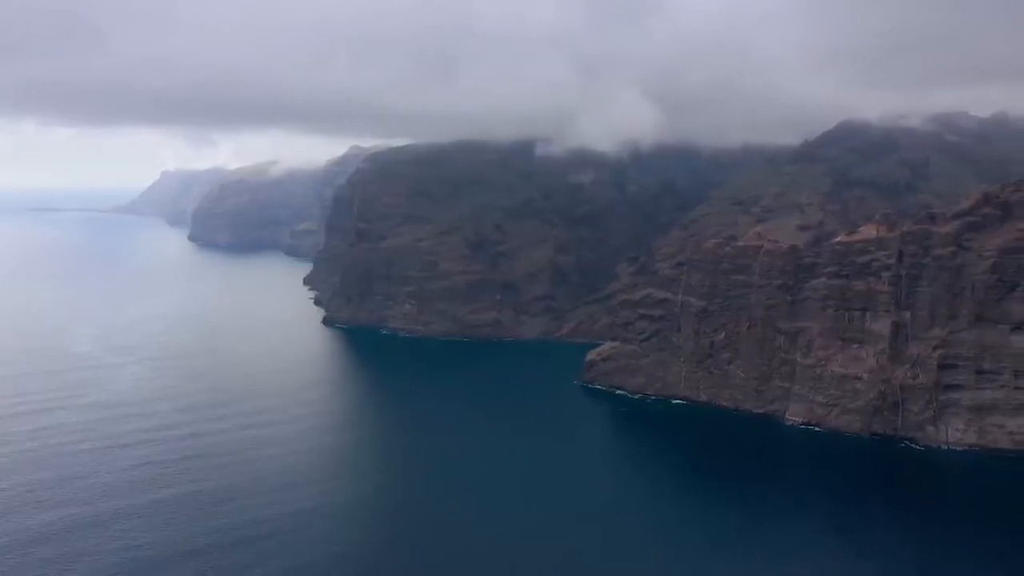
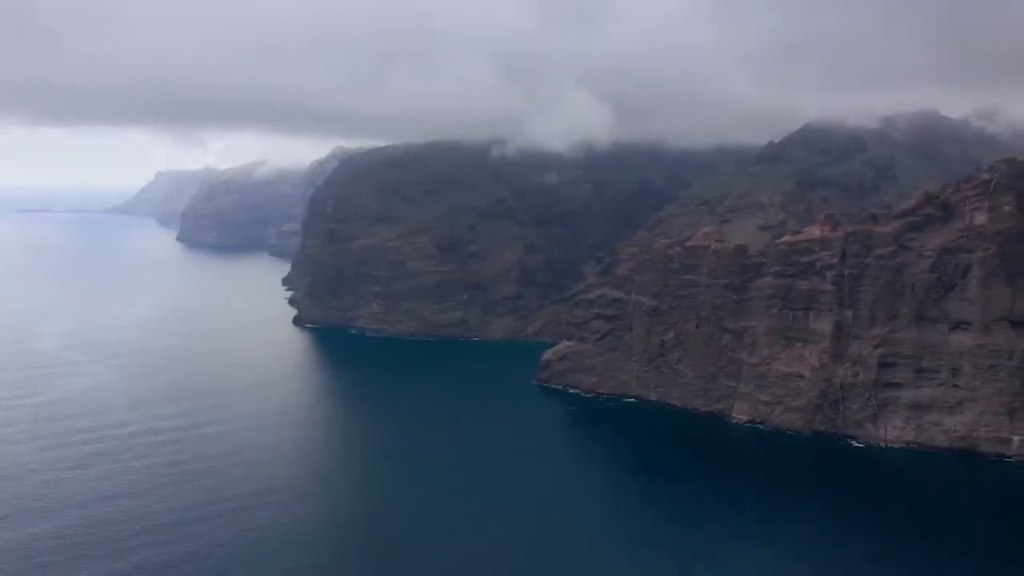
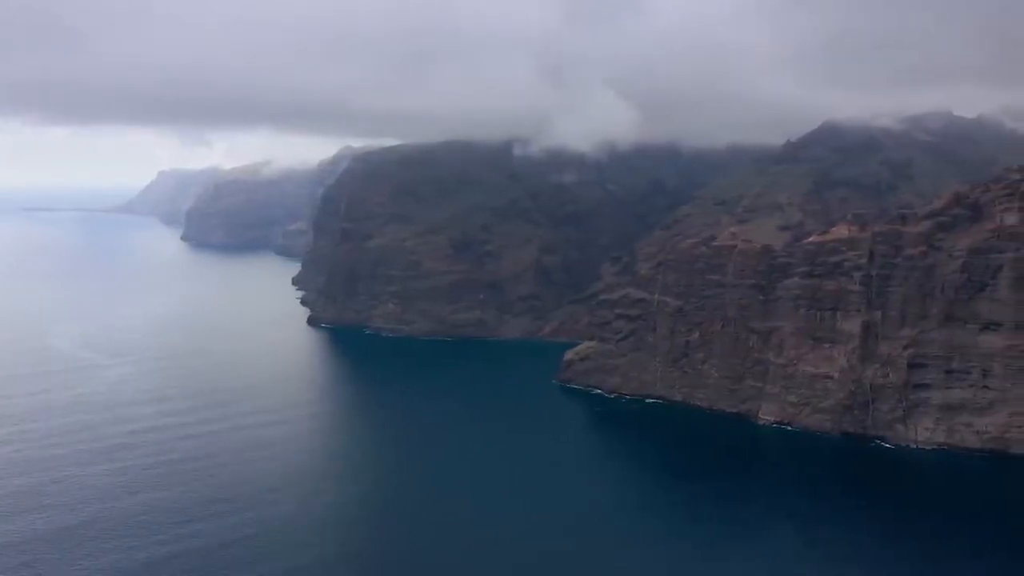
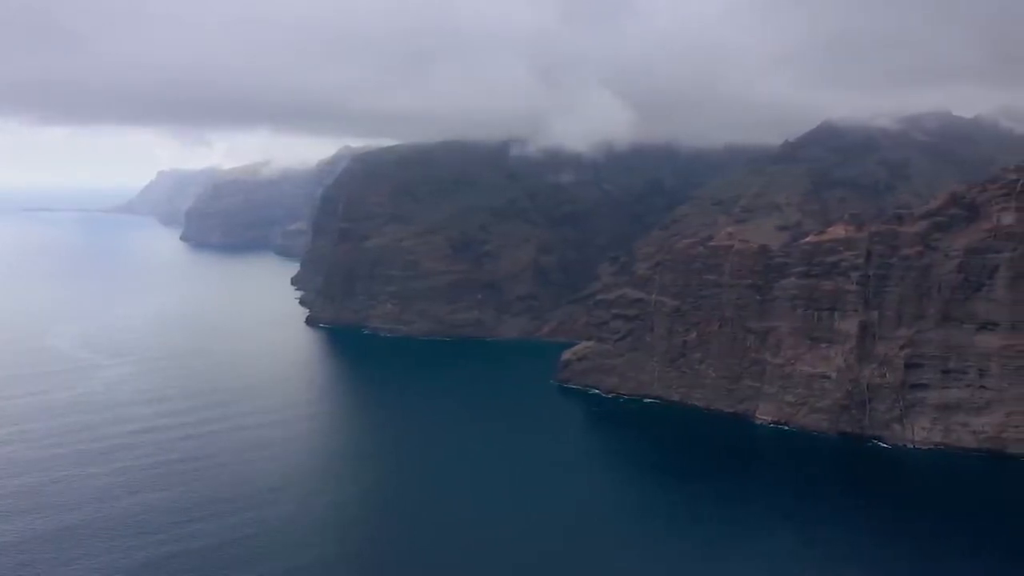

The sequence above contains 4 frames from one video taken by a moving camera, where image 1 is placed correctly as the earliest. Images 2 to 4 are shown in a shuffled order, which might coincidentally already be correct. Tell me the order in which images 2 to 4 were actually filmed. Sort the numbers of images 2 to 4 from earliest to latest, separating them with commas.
3, 4, 2
